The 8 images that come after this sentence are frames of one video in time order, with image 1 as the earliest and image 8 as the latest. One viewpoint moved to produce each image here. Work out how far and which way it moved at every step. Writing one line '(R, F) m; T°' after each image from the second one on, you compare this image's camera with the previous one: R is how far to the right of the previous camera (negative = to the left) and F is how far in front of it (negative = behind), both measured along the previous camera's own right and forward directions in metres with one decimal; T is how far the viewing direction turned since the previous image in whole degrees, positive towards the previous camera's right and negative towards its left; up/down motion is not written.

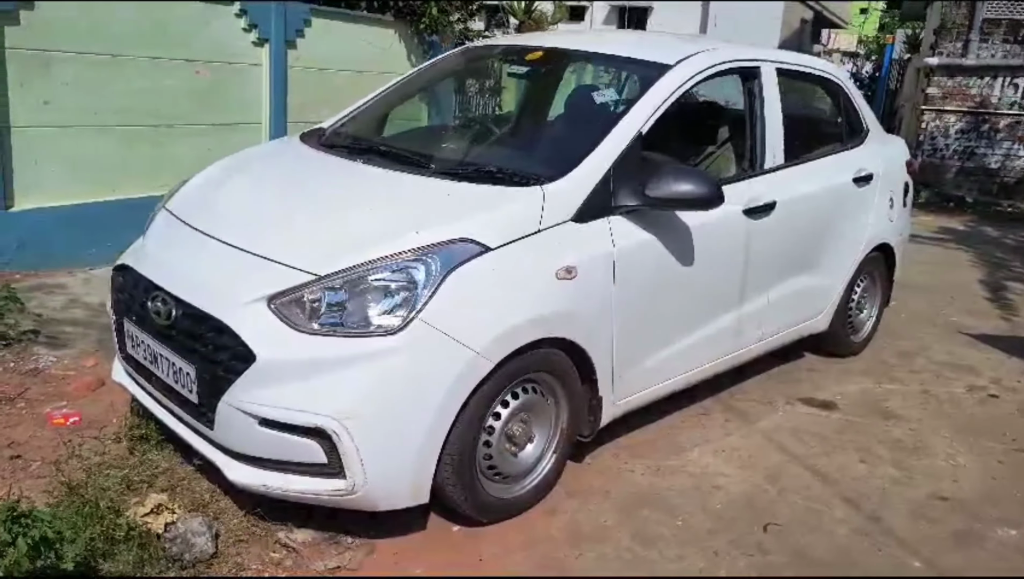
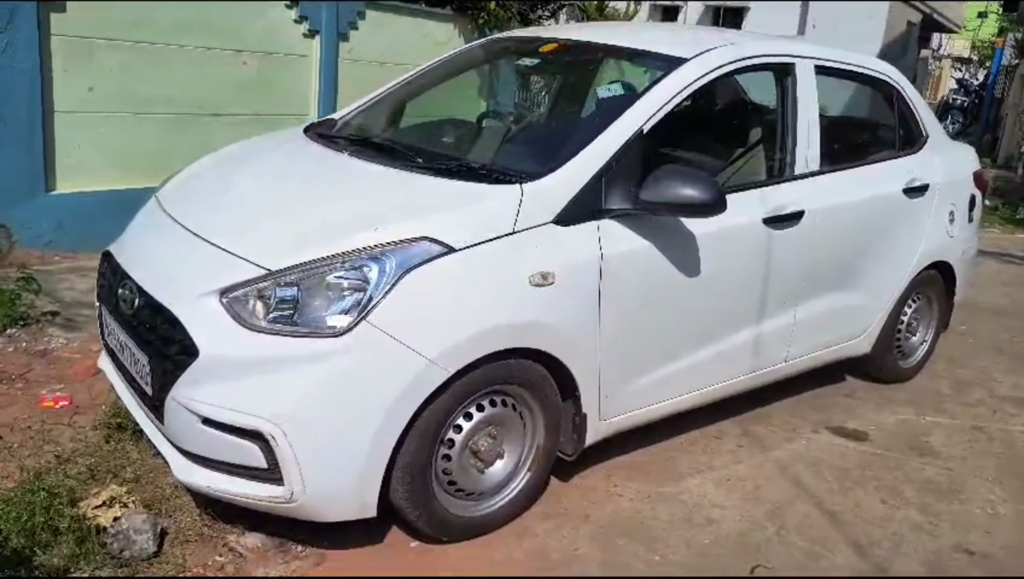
(+0.4, +0.2) m; -6°
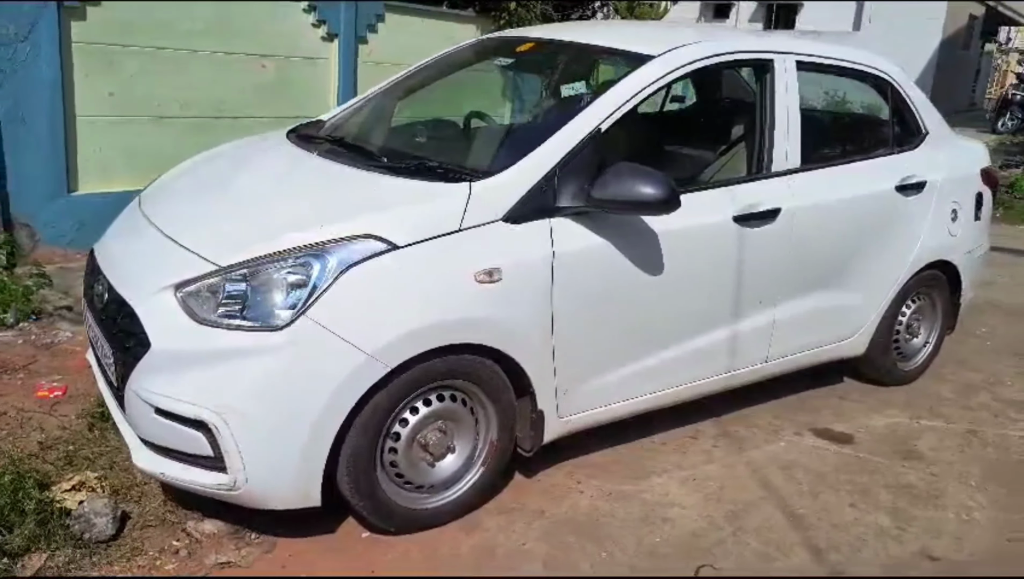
(+0.4, 0.0) m; -4°
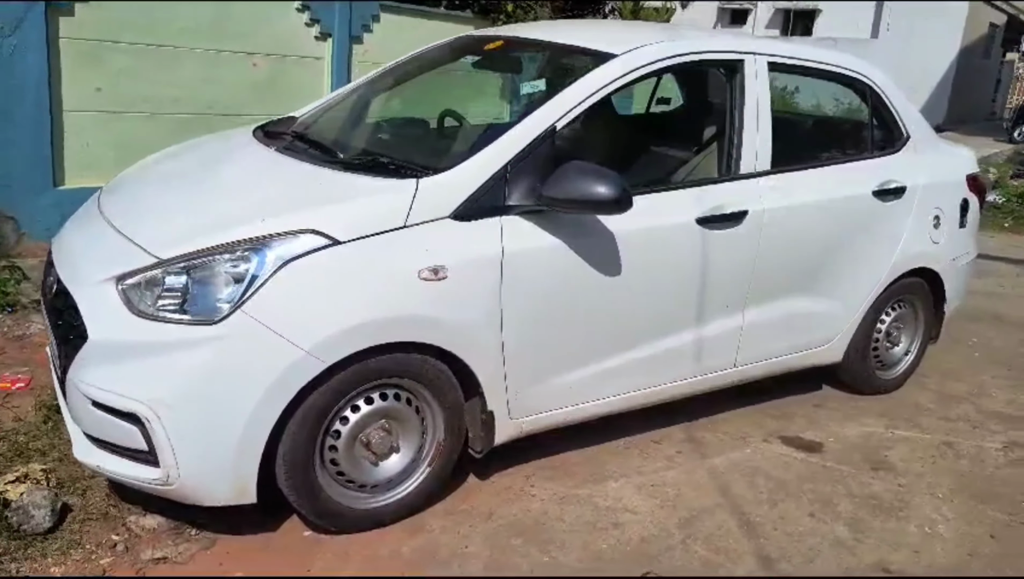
(+0.3, +0.1) m; -1°
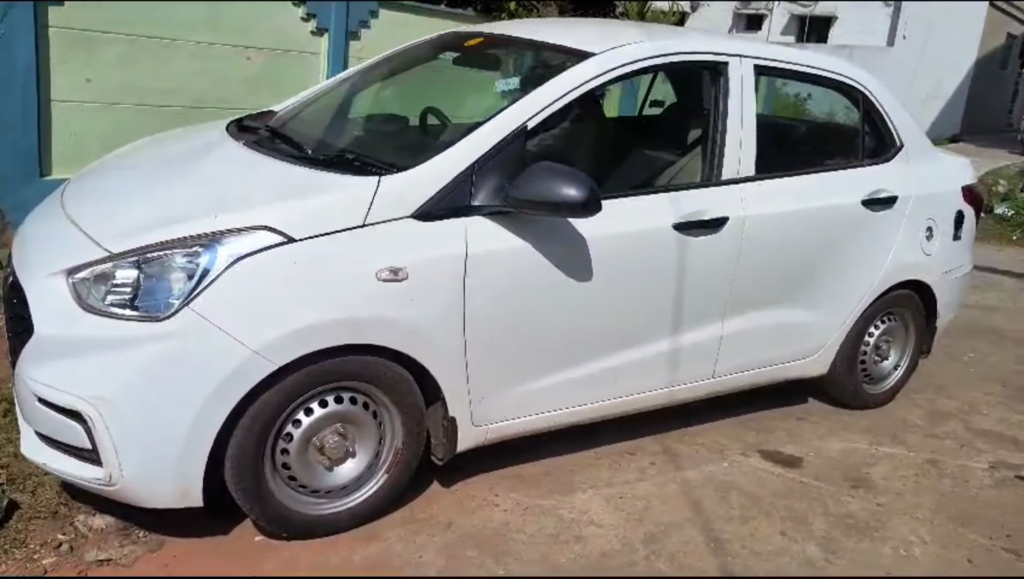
(+0.2, +0.1) m; -1°
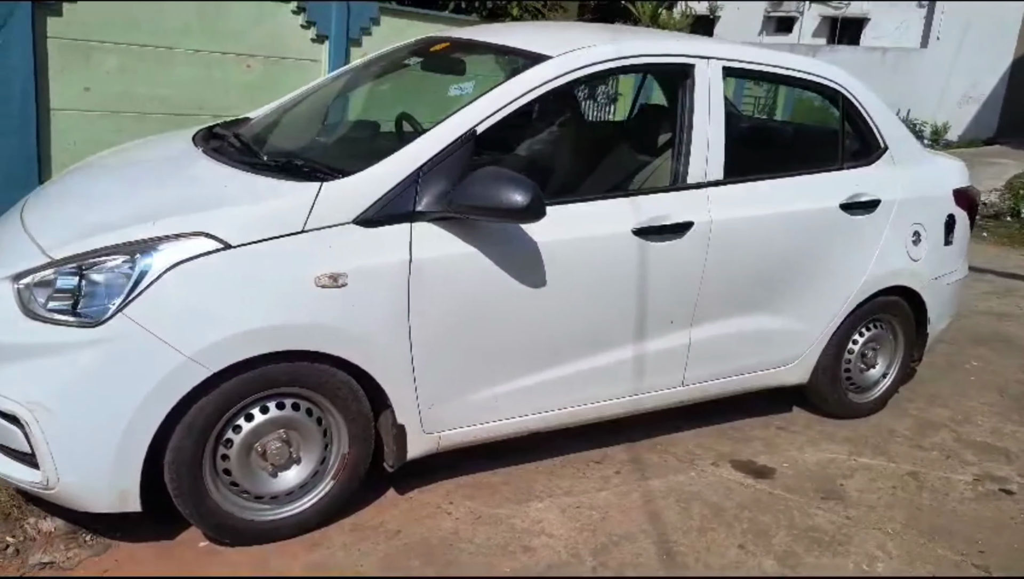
(+0.3, 0.0) m; -3°
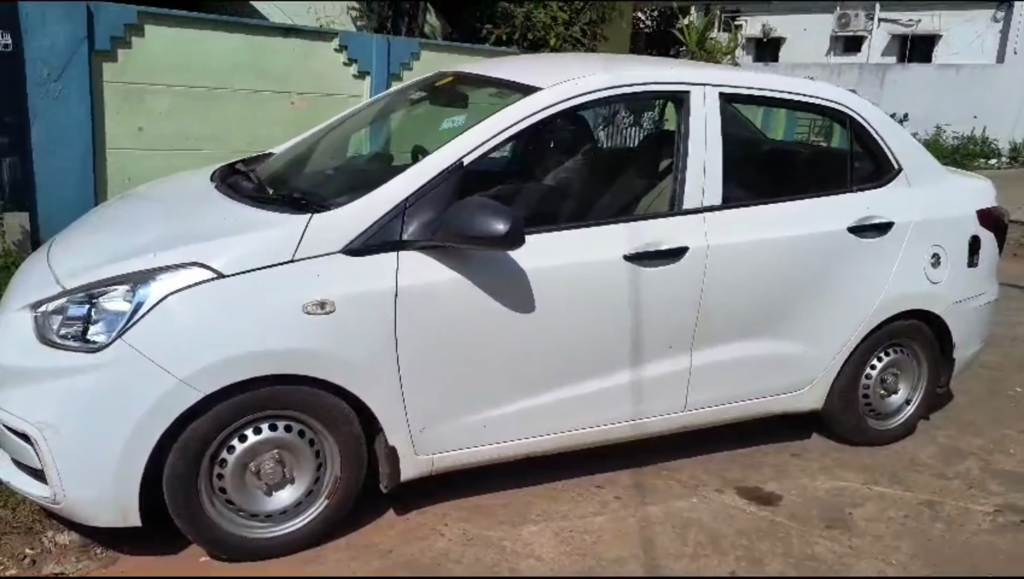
(+0.3, -0.1) m; -5°
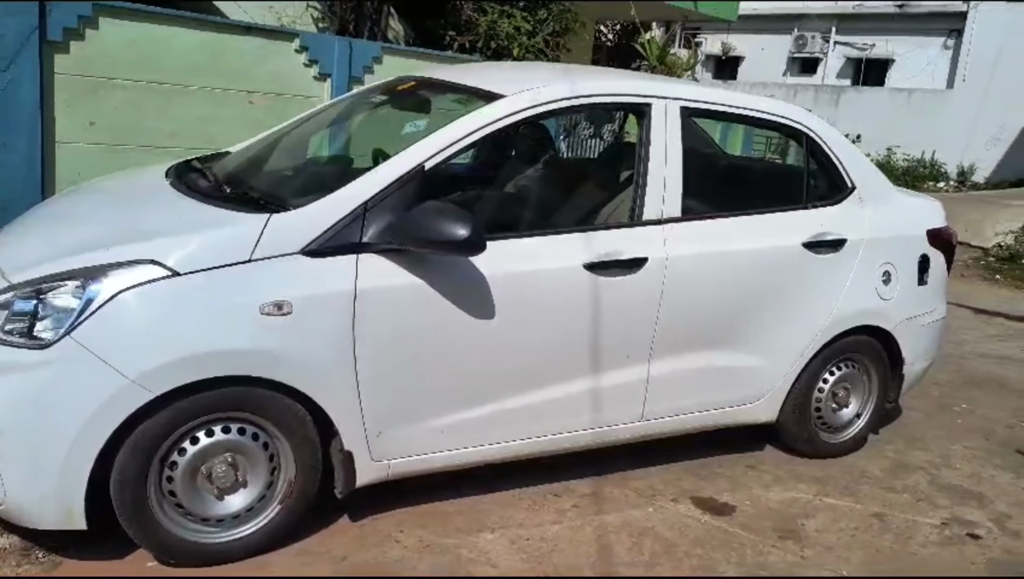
(0.0, 0.0) m; +3°
